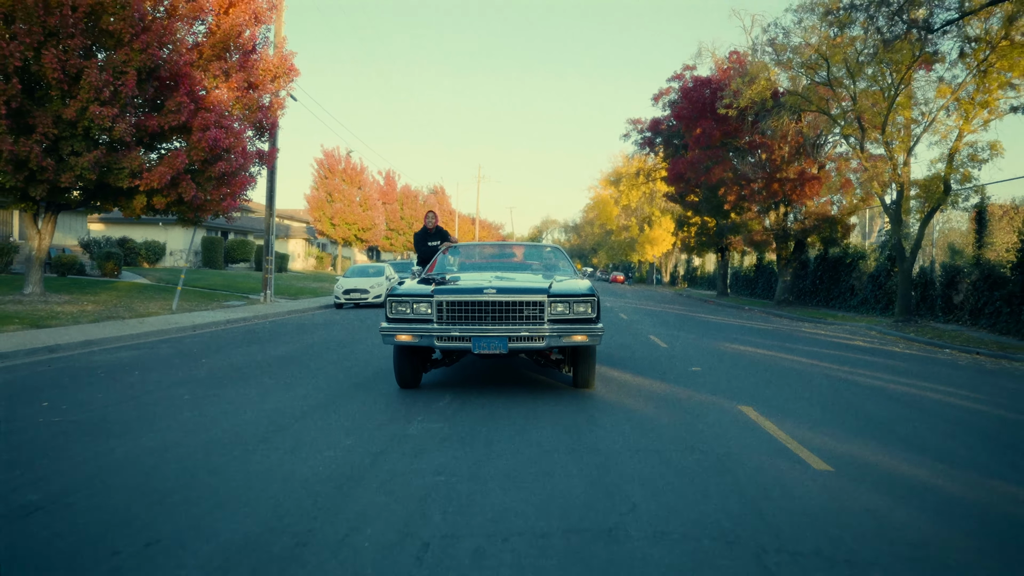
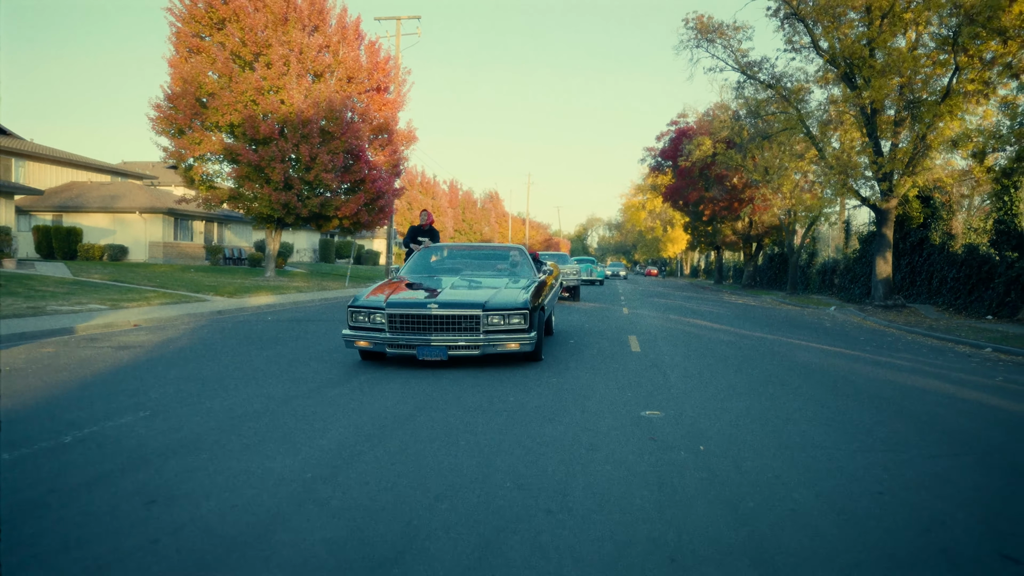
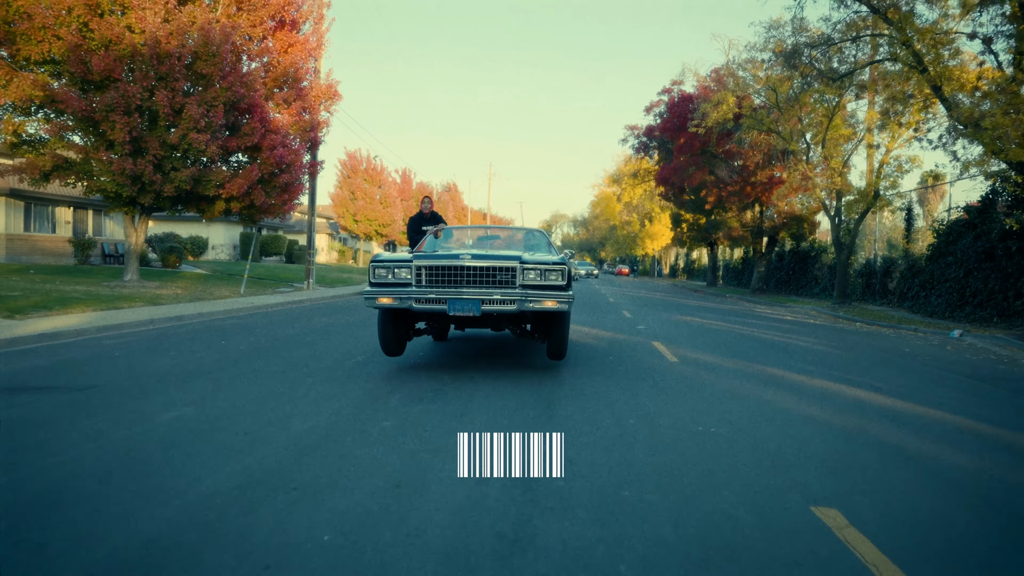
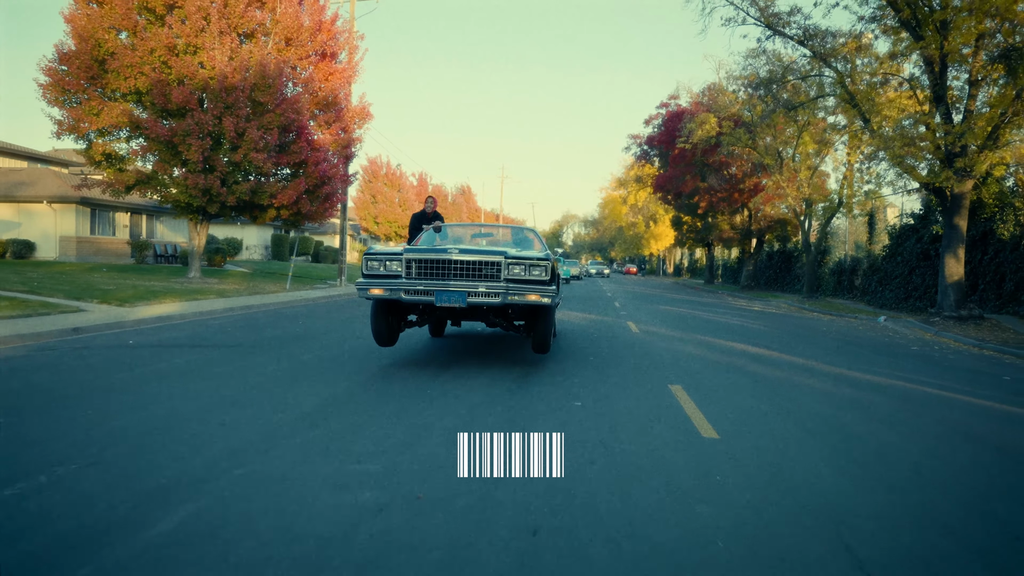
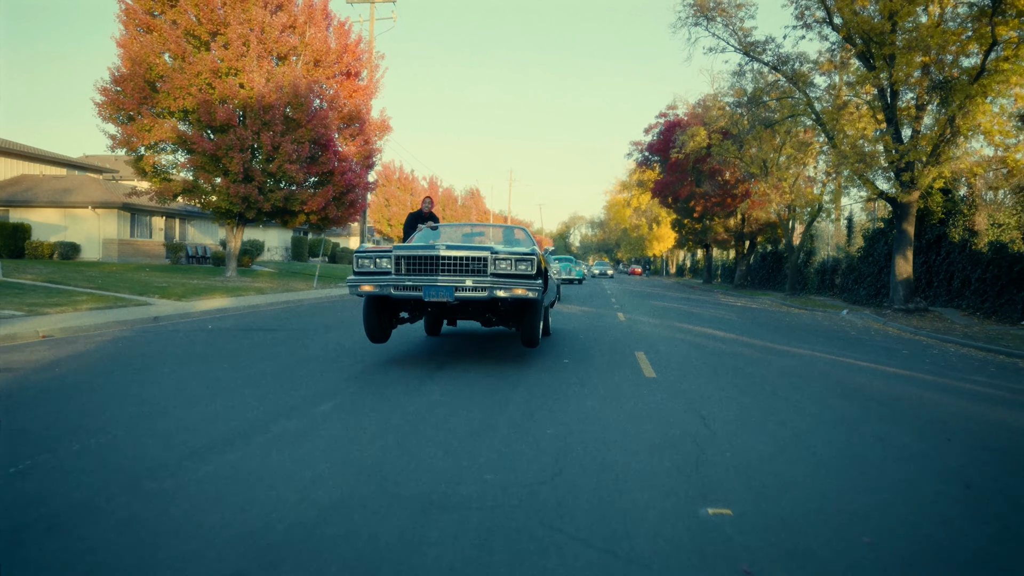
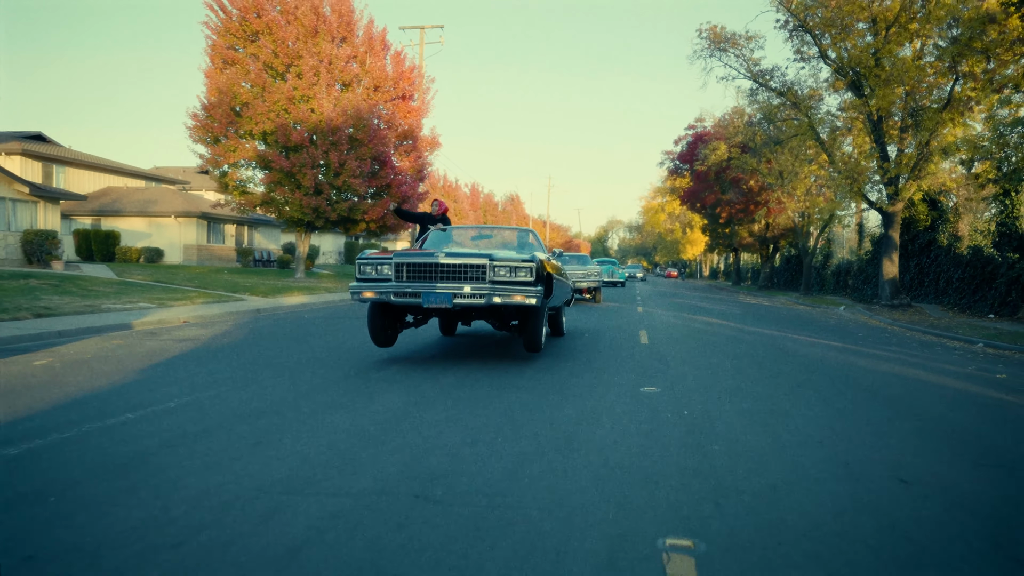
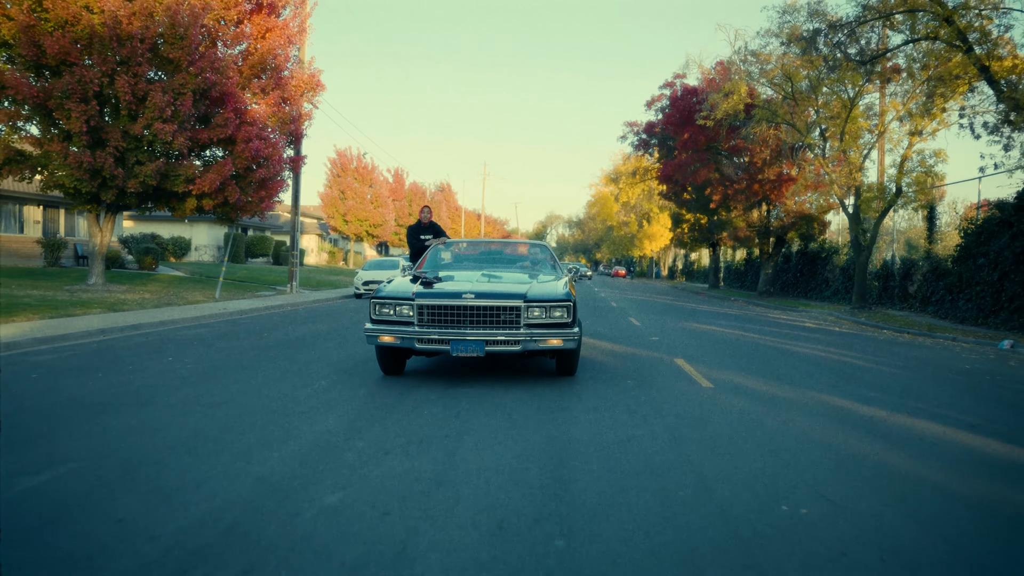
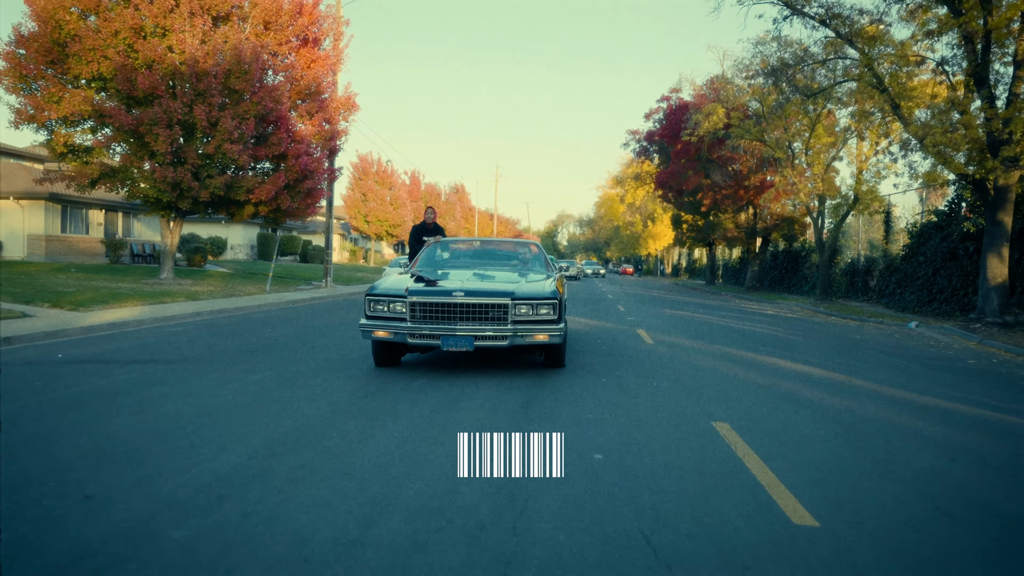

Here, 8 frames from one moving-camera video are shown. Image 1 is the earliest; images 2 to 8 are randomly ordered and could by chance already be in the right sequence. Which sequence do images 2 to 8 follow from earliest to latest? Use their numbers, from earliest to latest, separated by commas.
7, 3, 8, 4, 5, 2, 6
